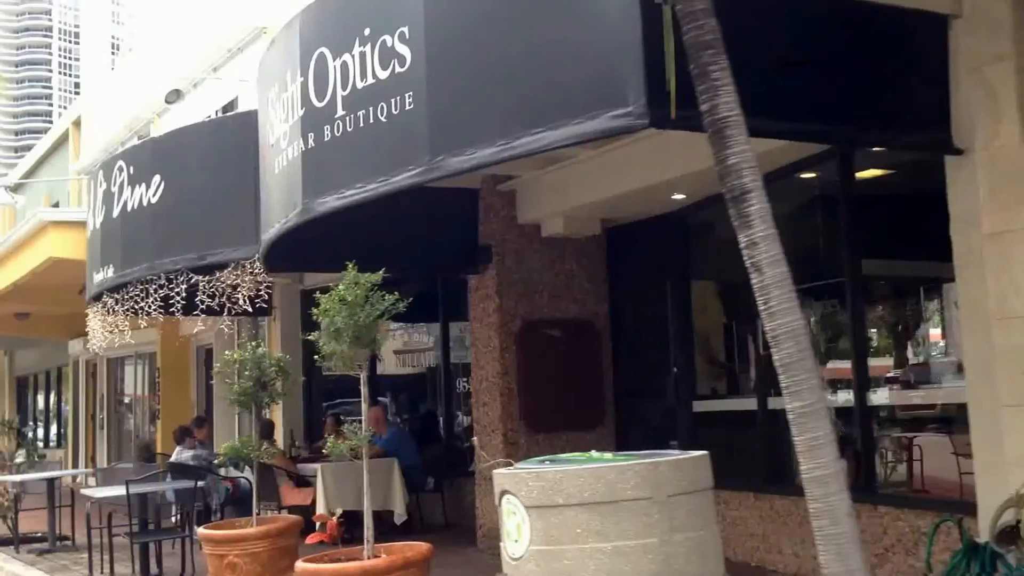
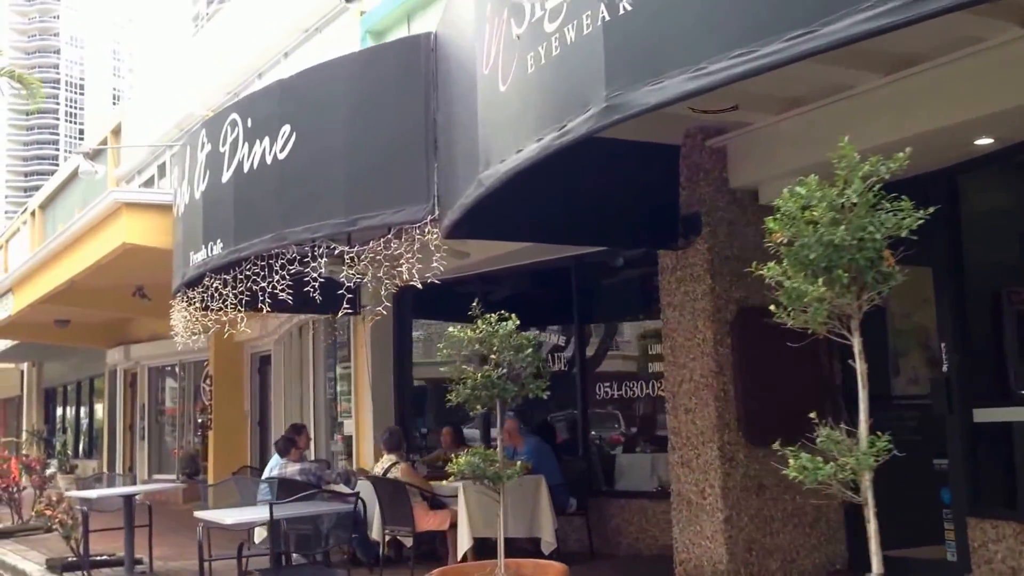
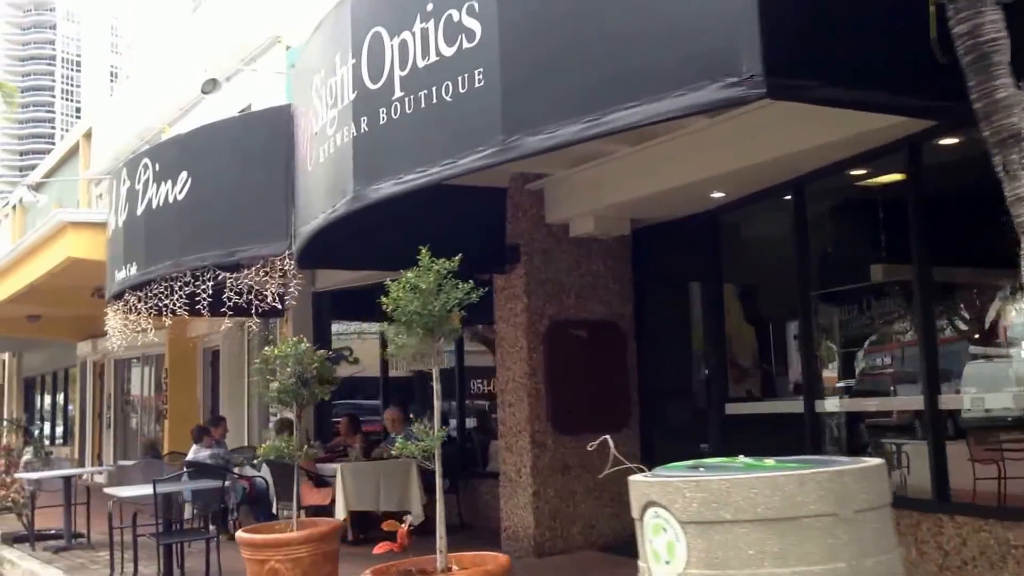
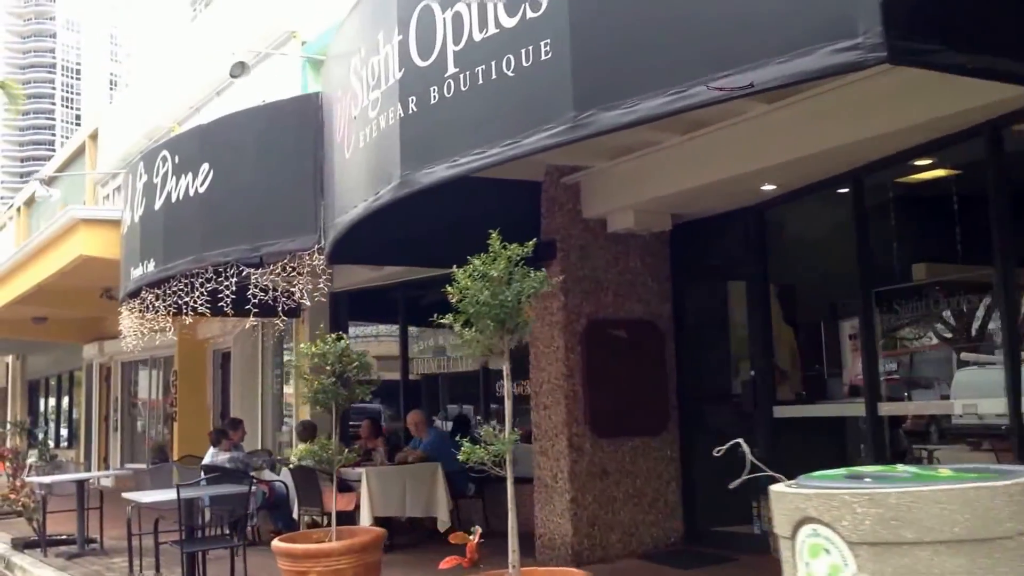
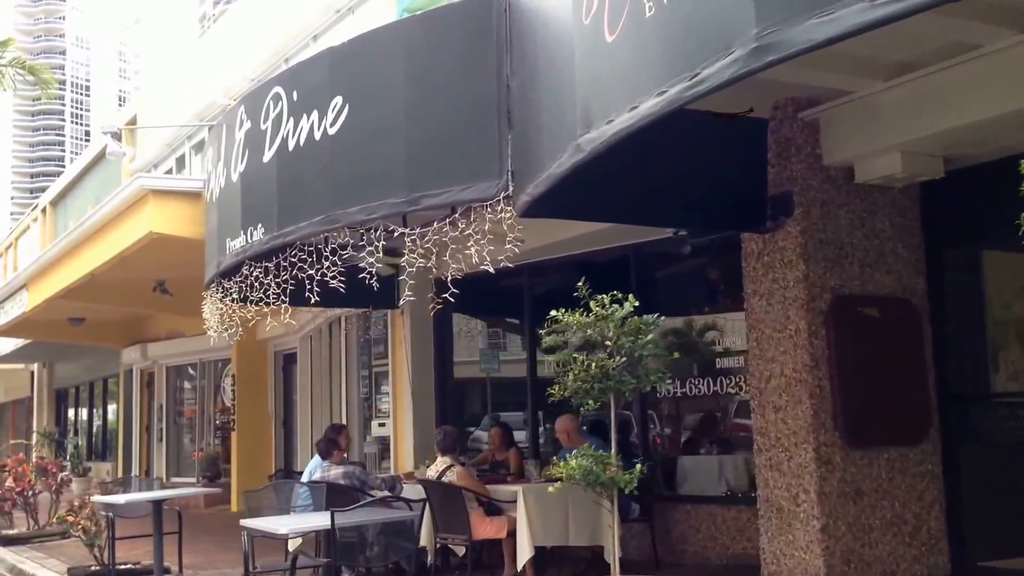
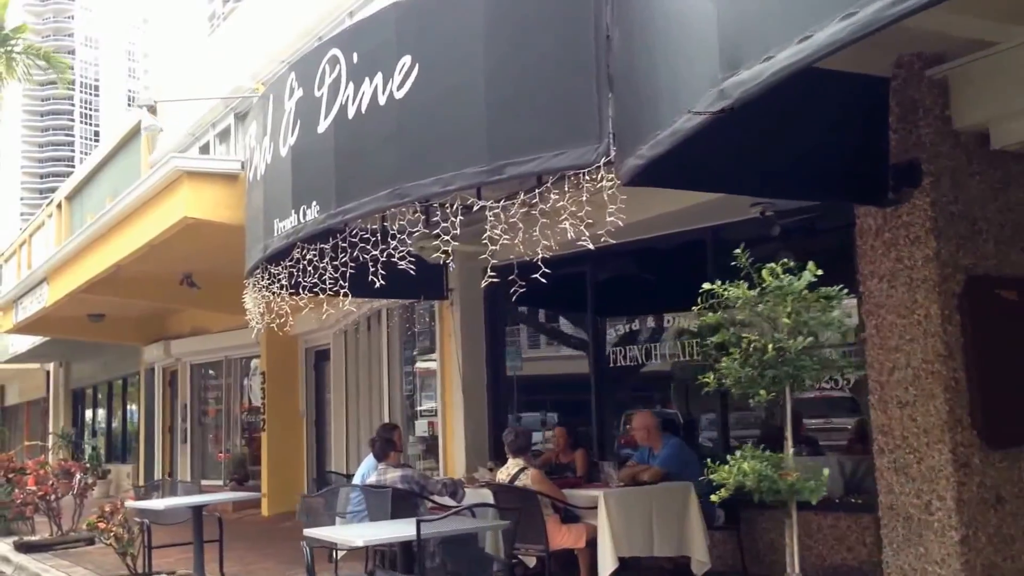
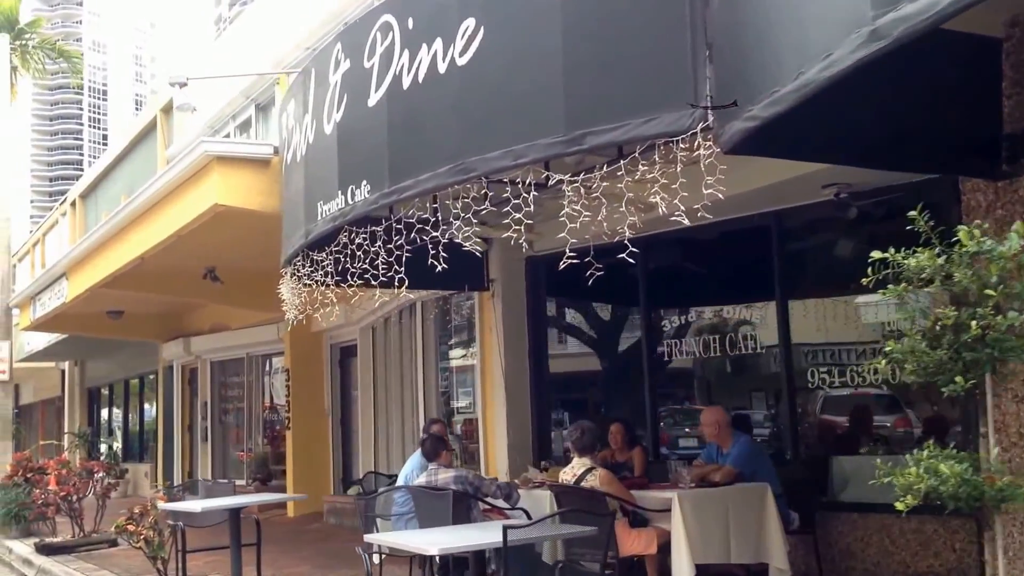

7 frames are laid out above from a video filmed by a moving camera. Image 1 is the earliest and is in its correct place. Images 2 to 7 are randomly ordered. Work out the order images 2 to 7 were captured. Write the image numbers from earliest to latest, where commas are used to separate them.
3, 4, 2, 5, 6, 7
